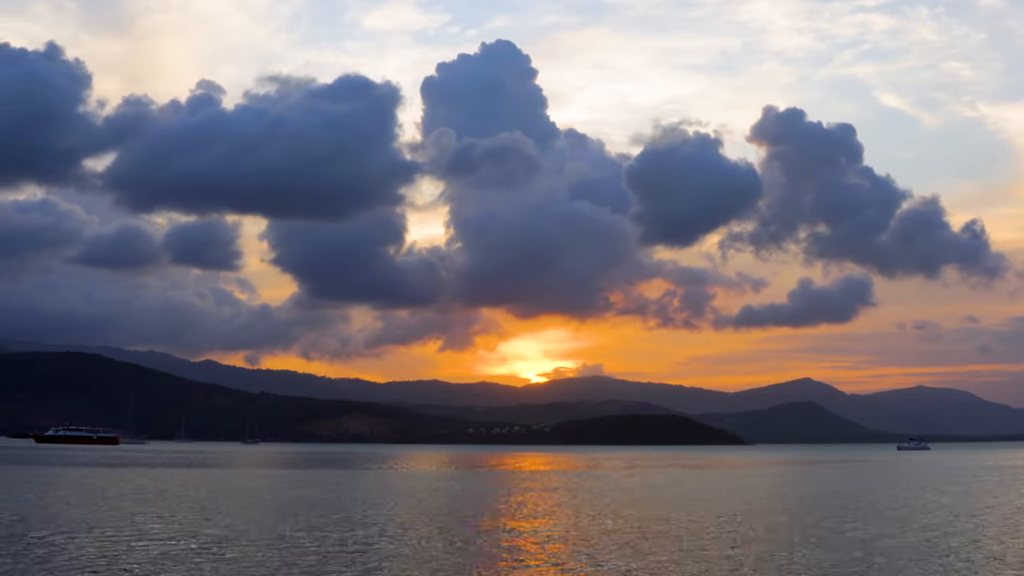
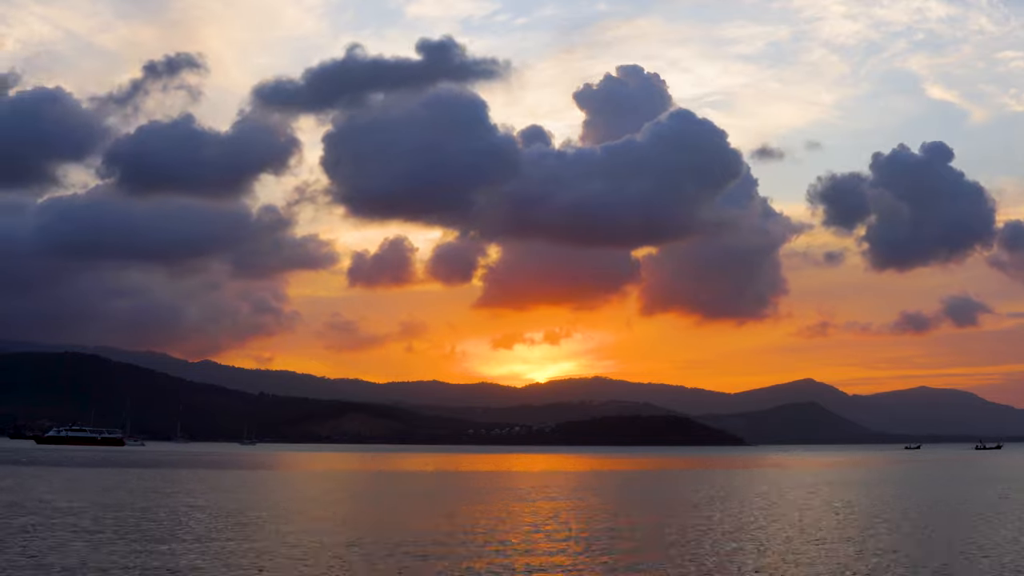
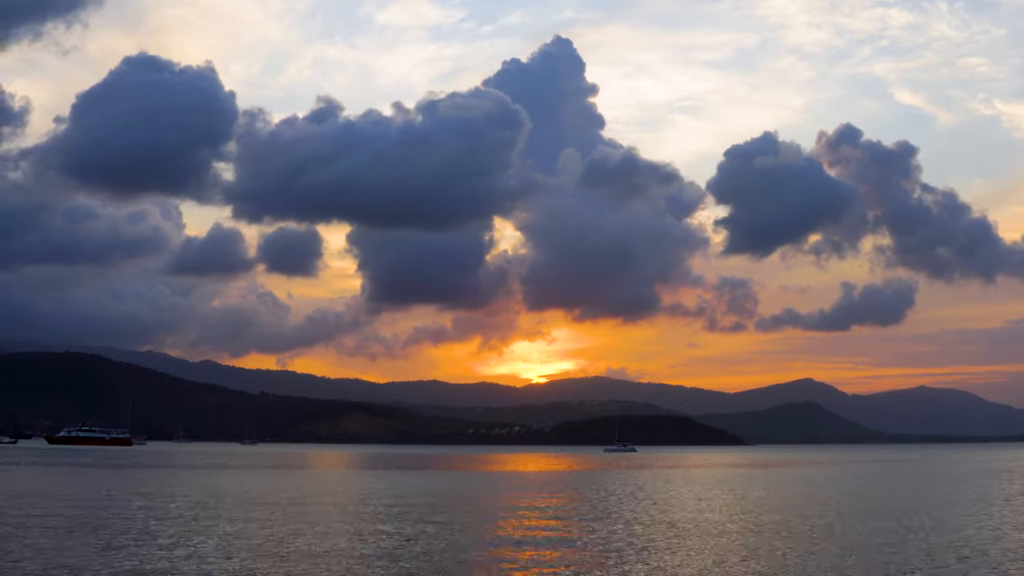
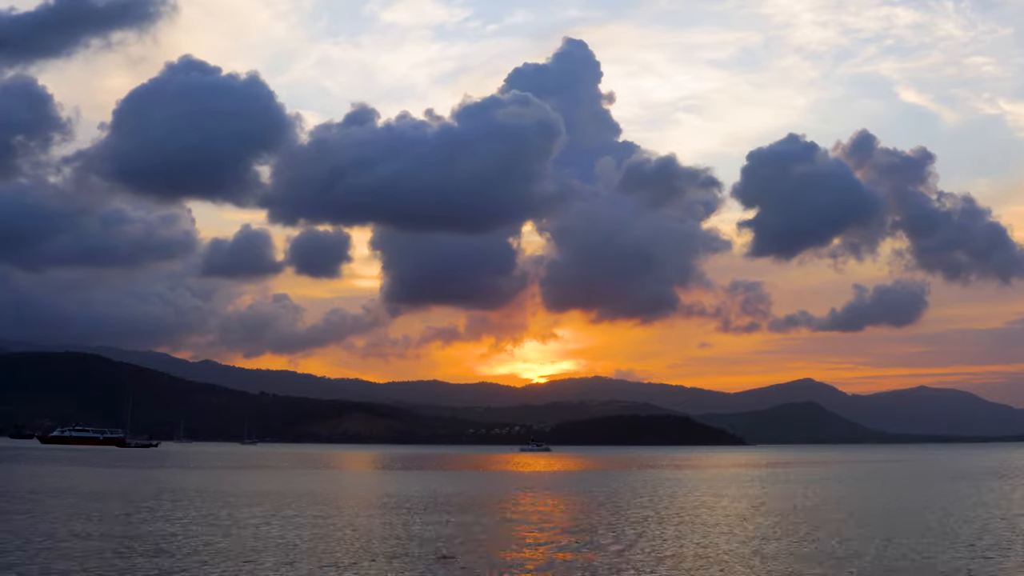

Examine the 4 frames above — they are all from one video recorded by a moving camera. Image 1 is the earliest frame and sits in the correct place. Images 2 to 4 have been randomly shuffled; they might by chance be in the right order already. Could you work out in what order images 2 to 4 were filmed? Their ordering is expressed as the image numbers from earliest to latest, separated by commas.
3, 4, 2
